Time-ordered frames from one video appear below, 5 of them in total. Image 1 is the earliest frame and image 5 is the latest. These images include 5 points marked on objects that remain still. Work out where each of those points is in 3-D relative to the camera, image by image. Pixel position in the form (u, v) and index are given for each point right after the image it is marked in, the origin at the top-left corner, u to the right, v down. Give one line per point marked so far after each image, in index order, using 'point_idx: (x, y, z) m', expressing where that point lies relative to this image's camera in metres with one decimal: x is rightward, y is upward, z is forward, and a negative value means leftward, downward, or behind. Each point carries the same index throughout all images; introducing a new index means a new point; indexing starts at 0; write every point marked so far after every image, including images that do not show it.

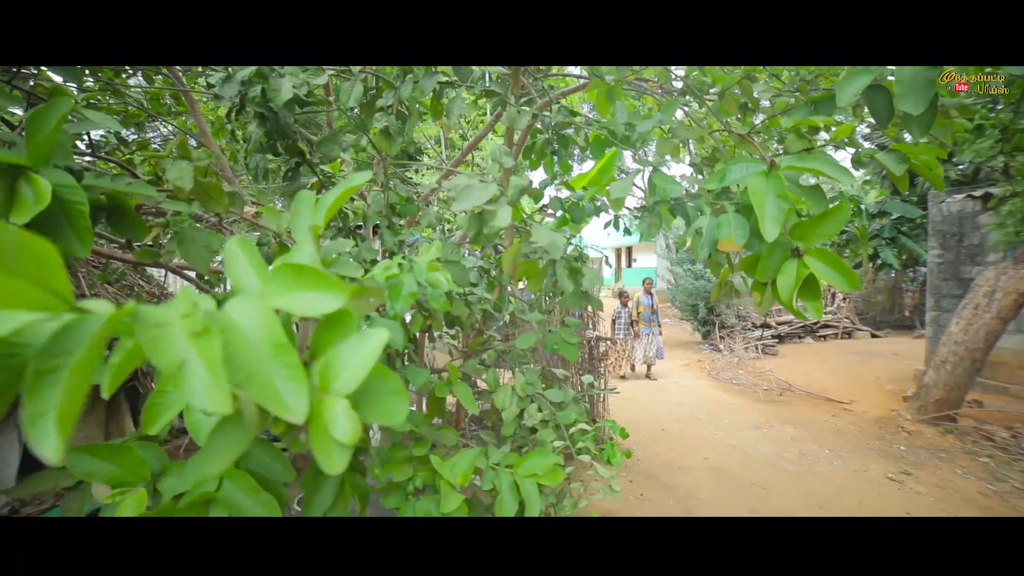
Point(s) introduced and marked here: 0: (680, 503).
0: (+1.7, -2.2, +3.9) m
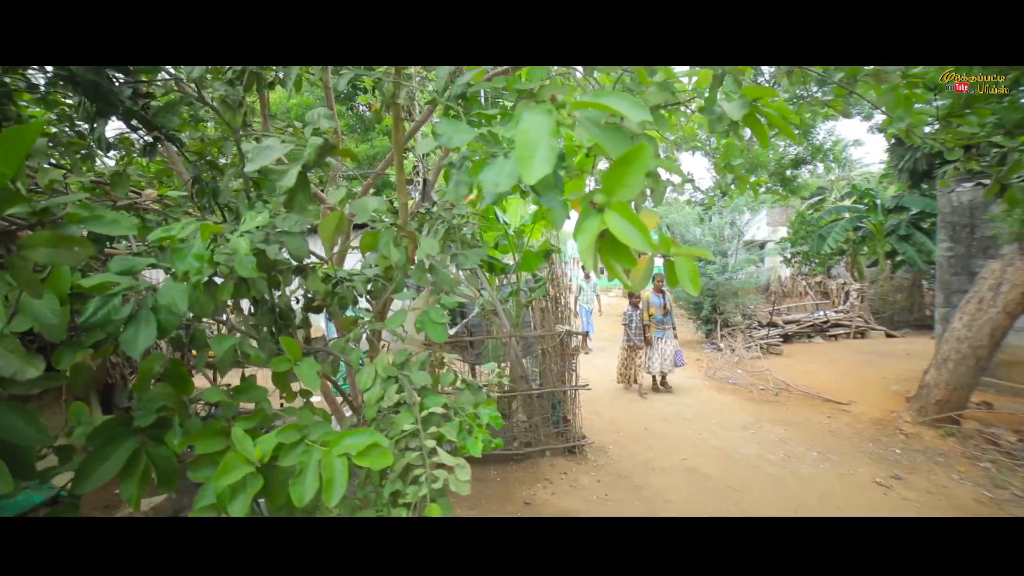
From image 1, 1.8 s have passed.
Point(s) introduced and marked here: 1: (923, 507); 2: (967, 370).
0: (+1.3, -2.1, +3.7) m
1: (+3.9, -2.1, +3.6) m
2: (+5.9, -1.1, +4.9) m
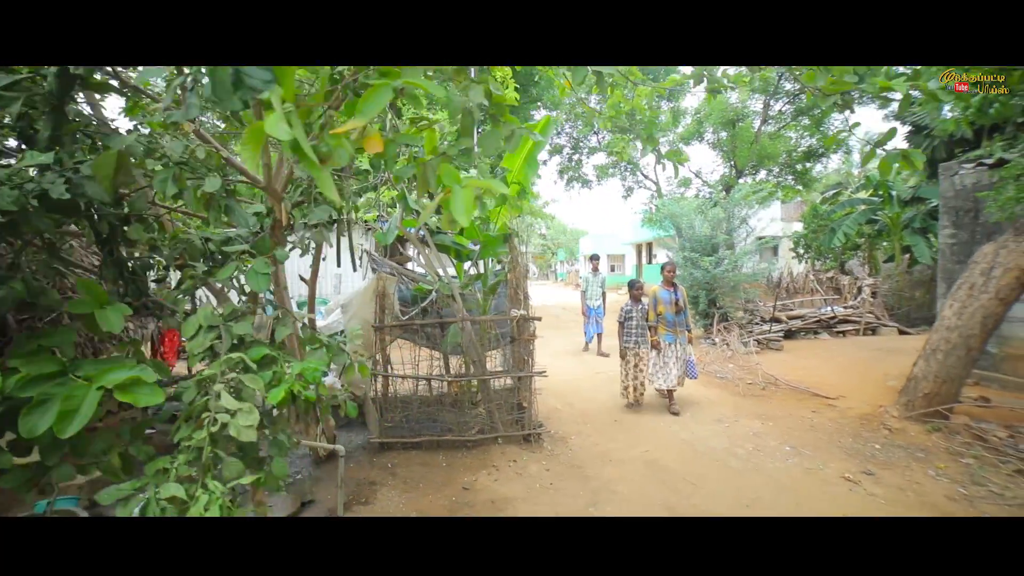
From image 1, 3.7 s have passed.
0: (+0.7, -1.9, +3.6) m
1: (+3.3, -1.9, +3.4) m
2: (+5.4, -0.9, +4.6) m
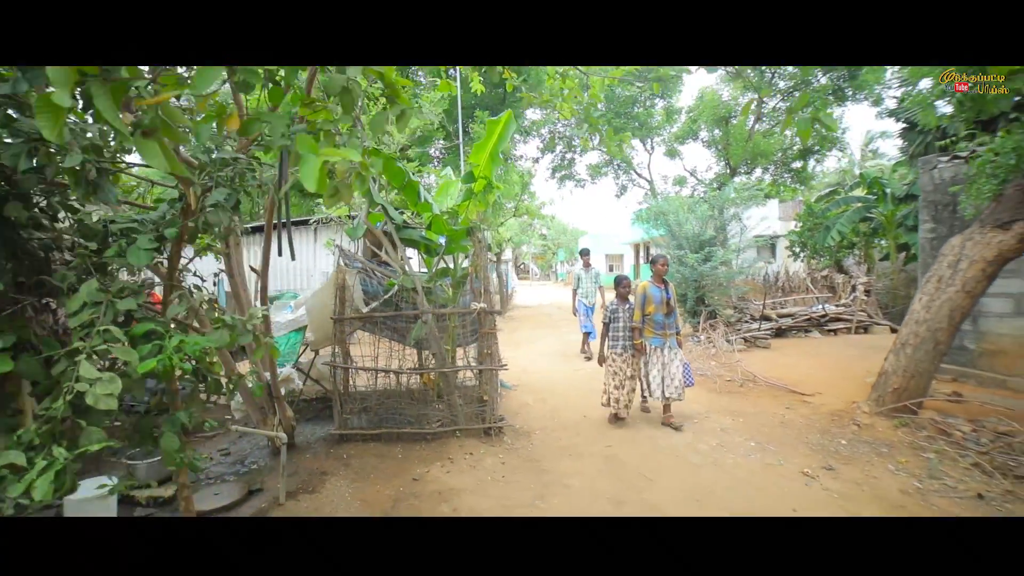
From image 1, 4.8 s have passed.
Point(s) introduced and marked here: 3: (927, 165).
0: (+0.3, -1.9, +3.6) m
1: (+2.8, -1.8, +3.3) m
2: (+4.9, -0.8, +4.5) m
3: (+6.6, +1.9, +6.0) m
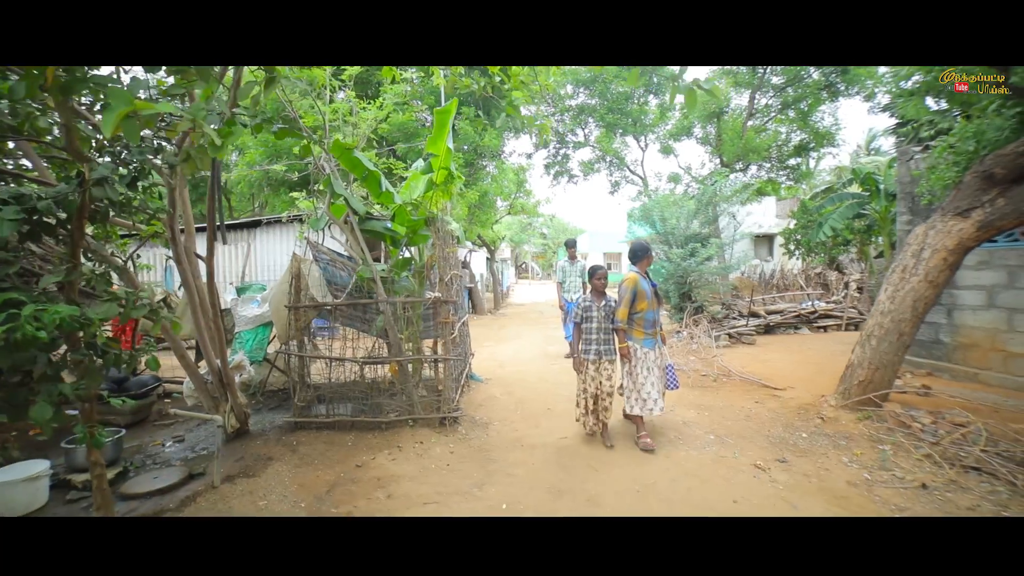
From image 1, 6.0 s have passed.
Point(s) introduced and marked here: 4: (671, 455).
0: (-0.2, -1.7, +3.6) m
1: (+2.3, -1.7, +3.2) m
2: (+4.4, -0.7, +4.4) m
3: (+6.1, +2.0, +5.9) m
4: (+1.7, -1.7, +4.0) m
